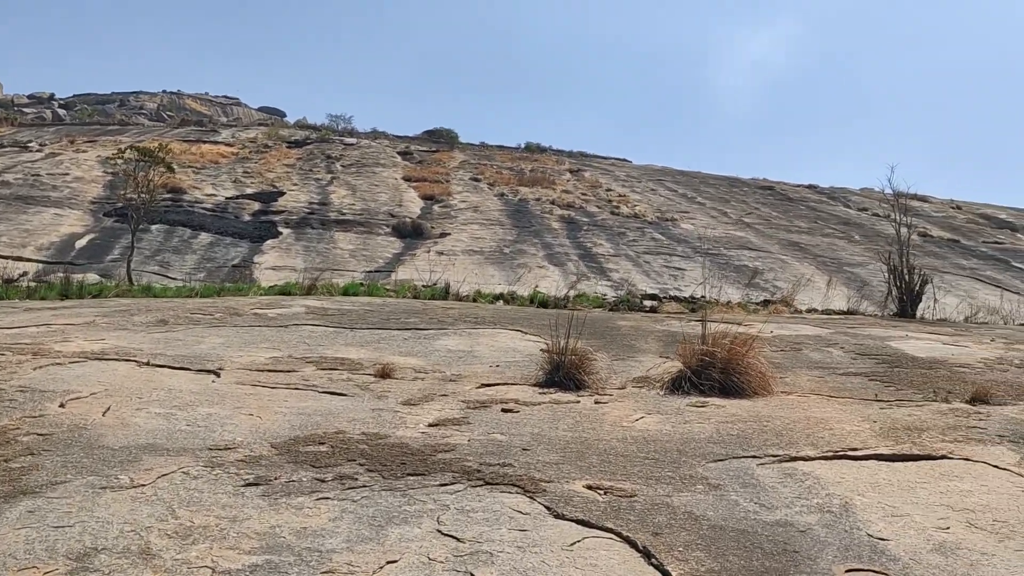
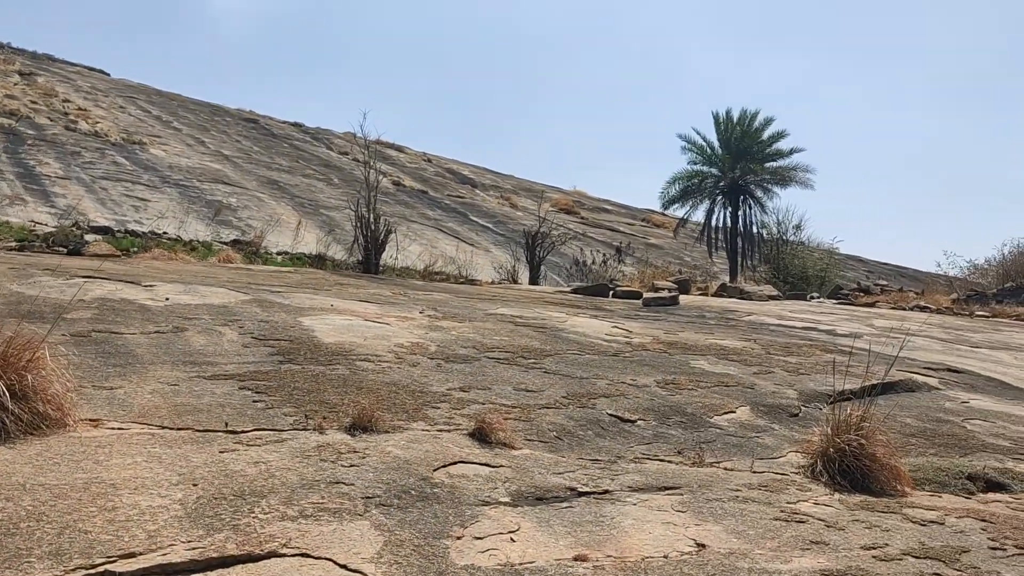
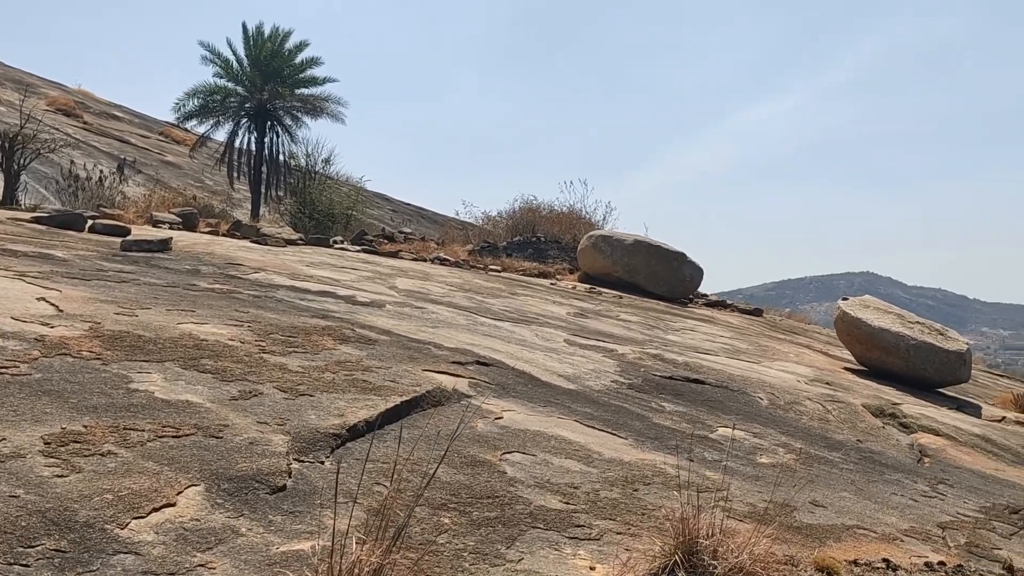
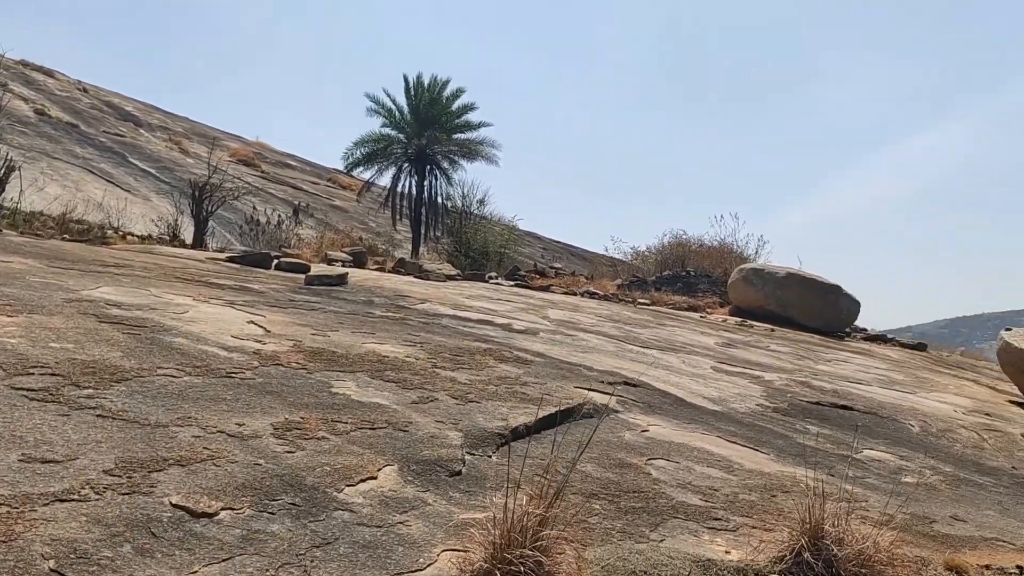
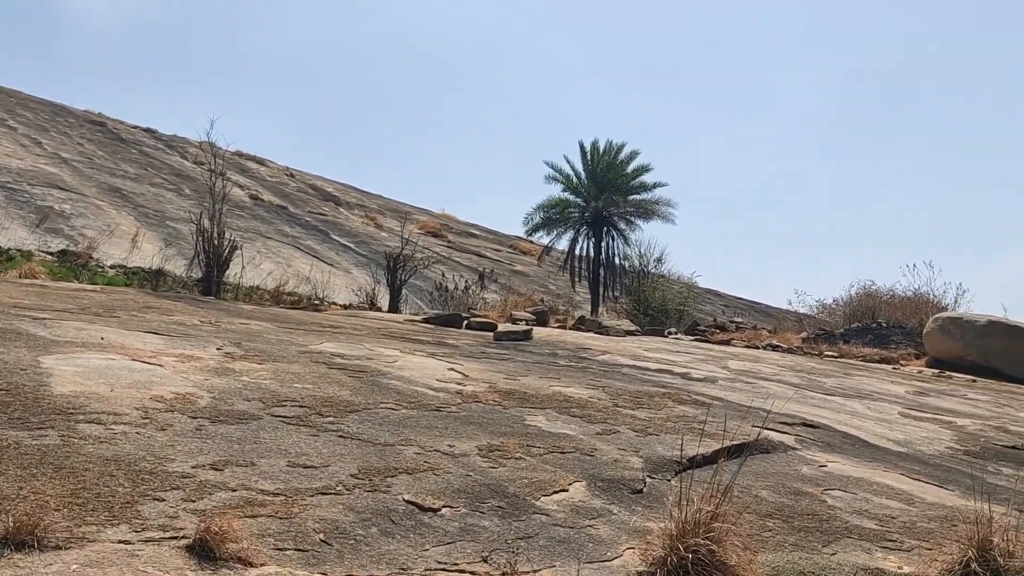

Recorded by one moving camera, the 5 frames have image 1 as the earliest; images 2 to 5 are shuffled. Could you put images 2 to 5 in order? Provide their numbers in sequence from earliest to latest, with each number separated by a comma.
2, 5, 4, 3
